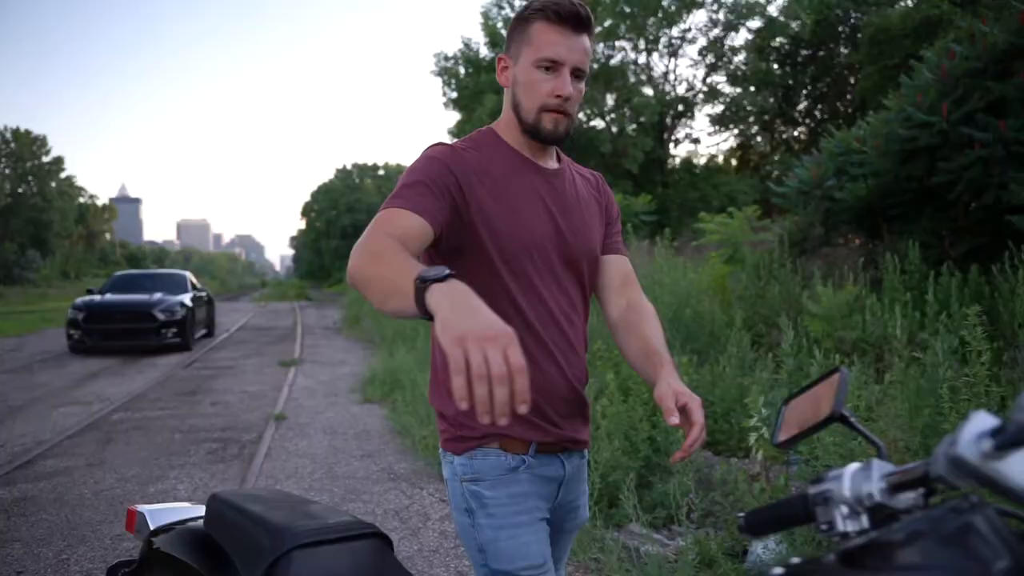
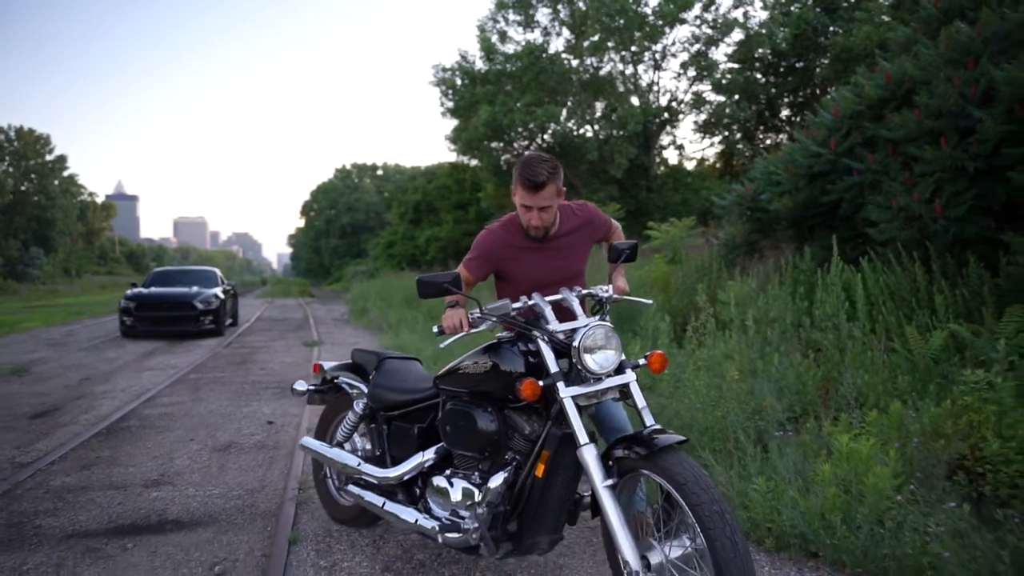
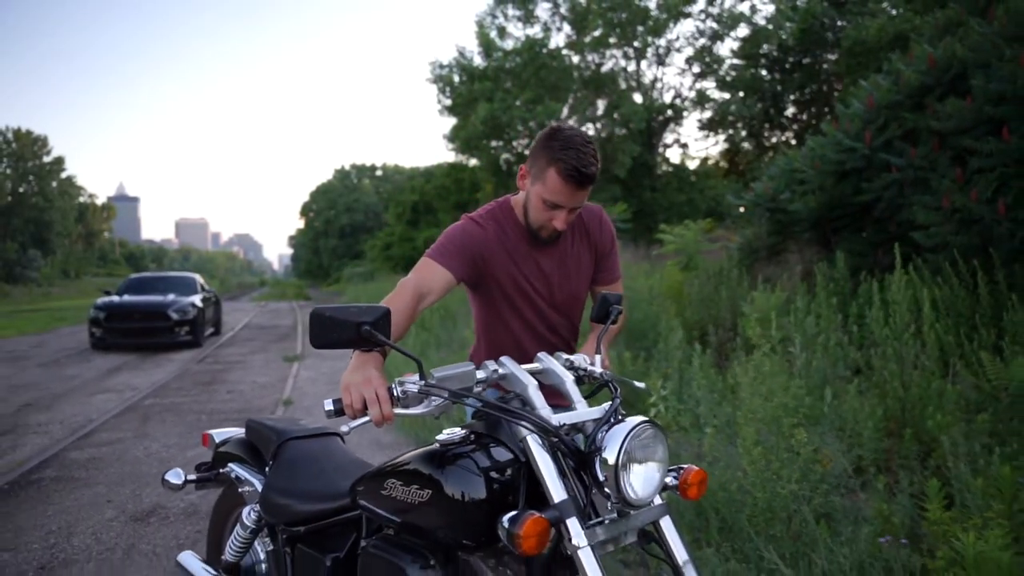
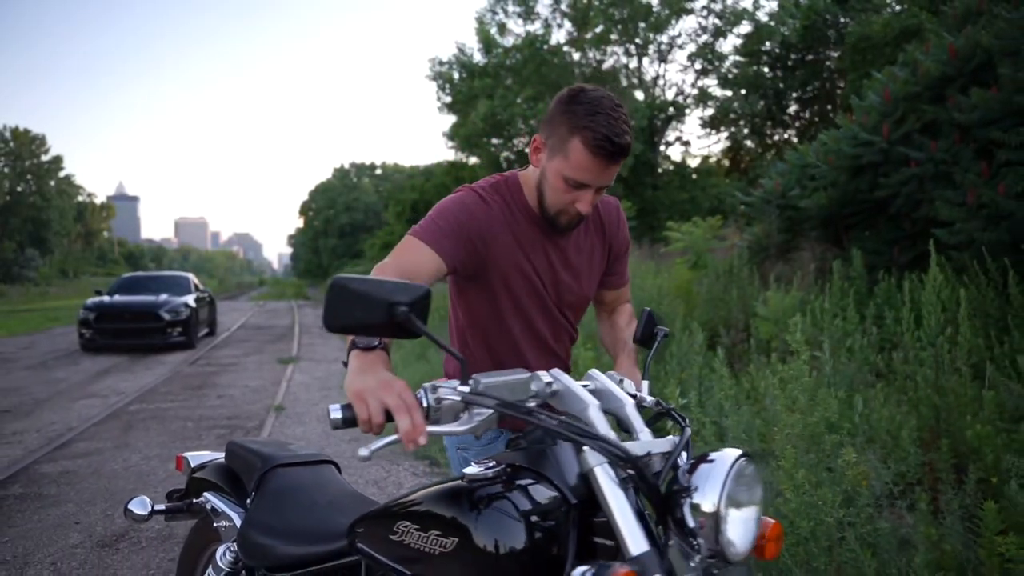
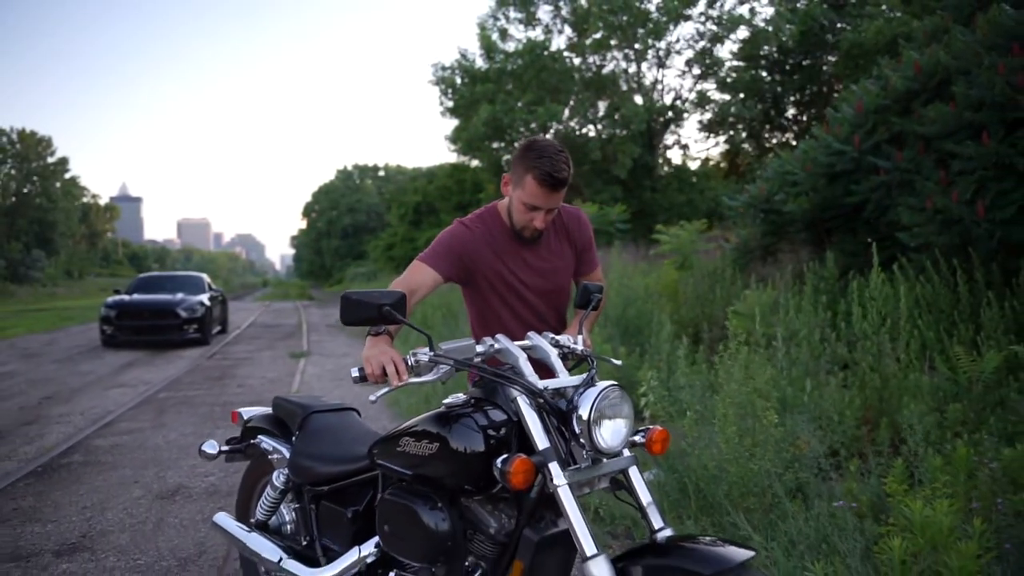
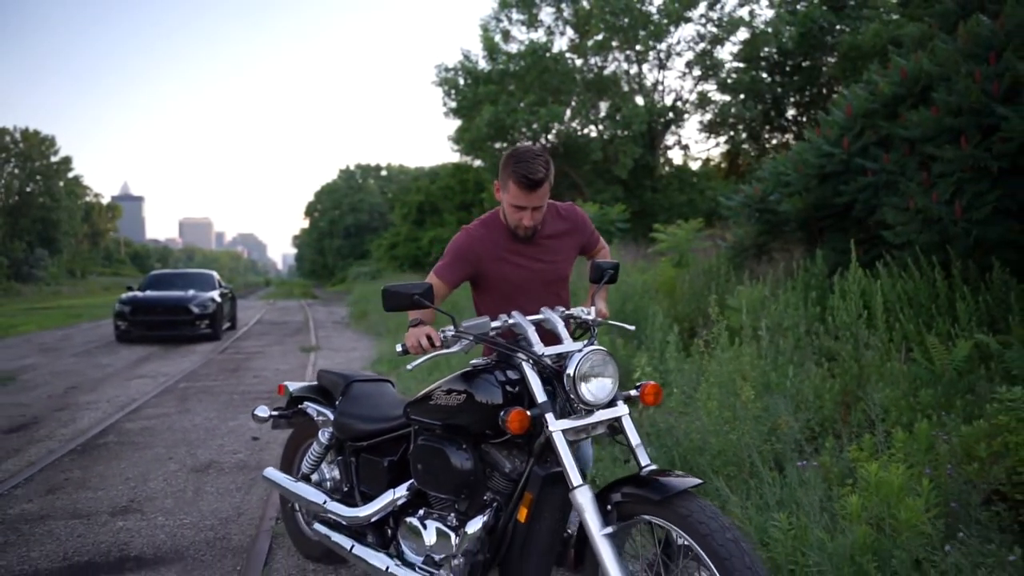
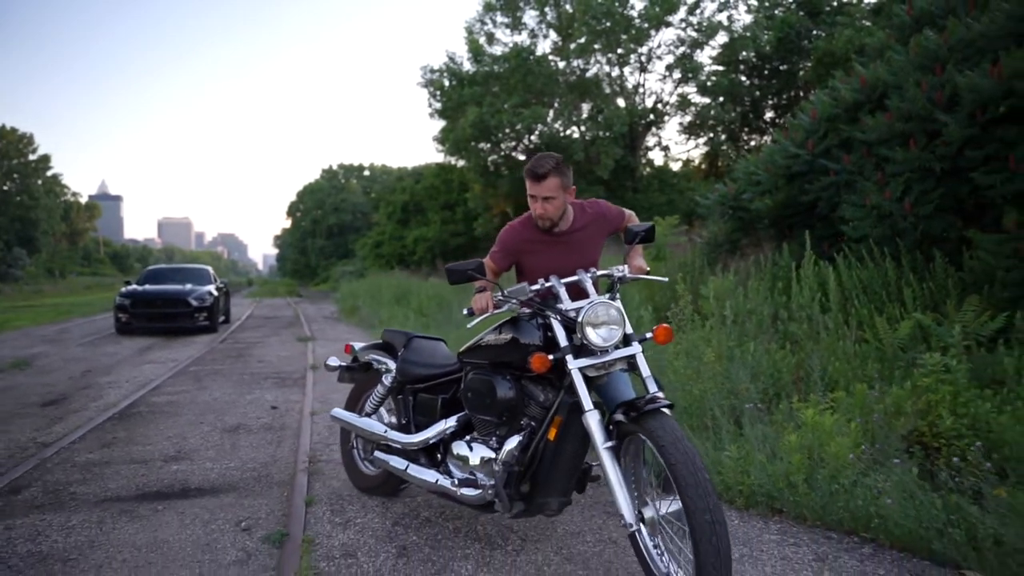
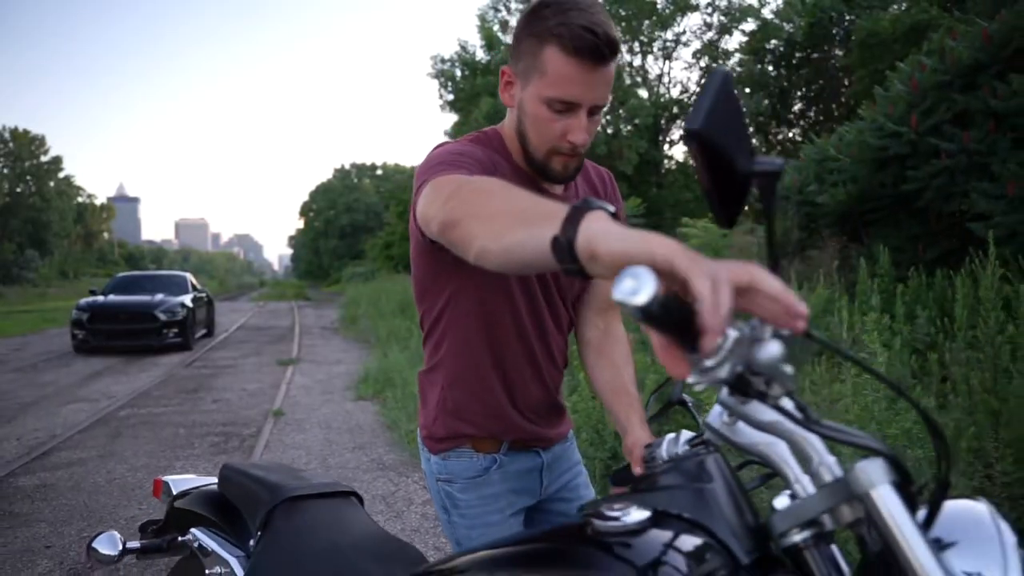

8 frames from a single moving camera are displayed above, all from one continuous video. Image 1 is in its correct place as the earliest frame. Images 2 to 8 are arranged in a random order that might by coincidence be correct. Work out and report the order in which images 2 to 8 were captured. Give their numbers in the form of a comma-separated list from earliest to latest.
8, 4, 3, 5, 6, 2, 7
